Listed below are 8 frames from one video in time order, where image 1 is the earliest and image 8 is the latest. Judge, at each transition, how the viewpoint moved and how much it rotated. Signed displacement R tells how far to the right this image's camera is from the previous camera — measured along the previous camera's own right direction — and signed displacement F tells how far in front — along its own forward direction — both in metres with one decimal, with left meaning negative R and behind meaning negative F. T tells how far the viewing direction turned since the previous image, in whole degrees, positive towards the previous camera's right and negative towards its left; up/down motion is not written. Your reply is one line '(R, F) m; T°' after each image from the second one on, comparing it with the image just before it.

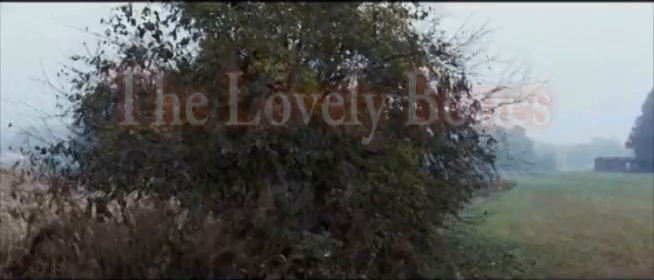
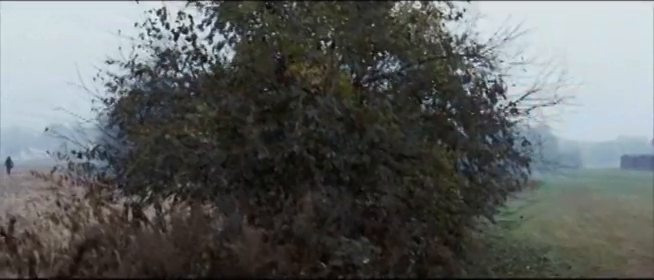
(-0.2, +0.1) m; -2°
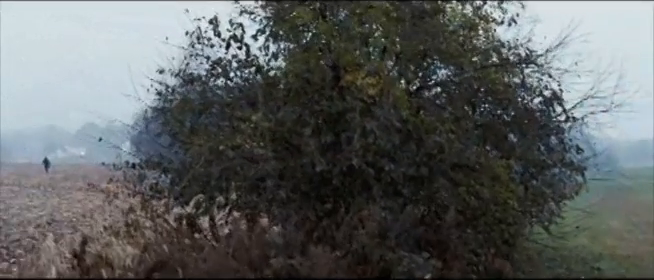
(-0.4, +0.1) m; -2°
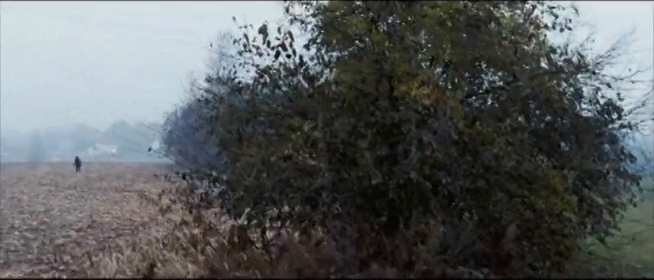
(-0.4, +0.1) m; -2°
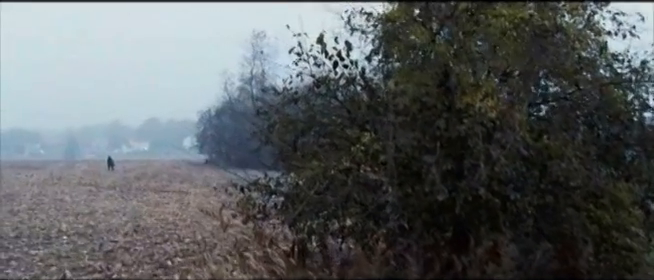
(-0.4, +0.2) m; -2°
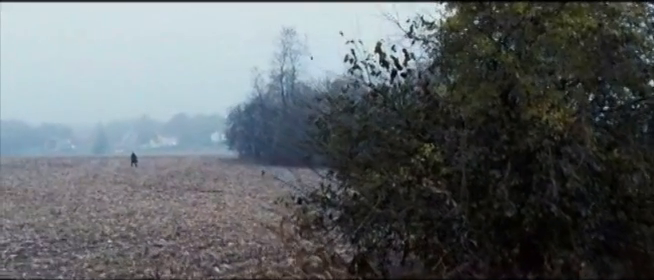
(-0.5, +0.2) m; -2°
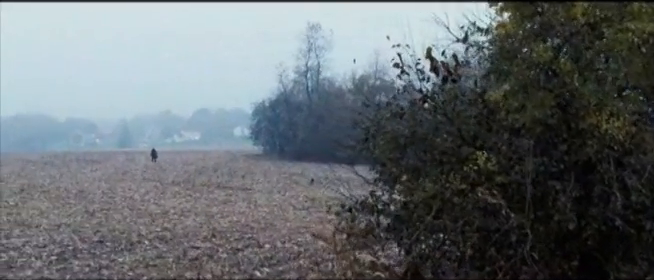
(-0.4, +0.1) m; -2°
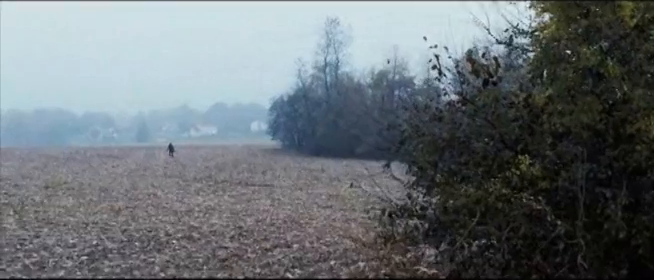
(-0.3, +0.1) m; -1°
